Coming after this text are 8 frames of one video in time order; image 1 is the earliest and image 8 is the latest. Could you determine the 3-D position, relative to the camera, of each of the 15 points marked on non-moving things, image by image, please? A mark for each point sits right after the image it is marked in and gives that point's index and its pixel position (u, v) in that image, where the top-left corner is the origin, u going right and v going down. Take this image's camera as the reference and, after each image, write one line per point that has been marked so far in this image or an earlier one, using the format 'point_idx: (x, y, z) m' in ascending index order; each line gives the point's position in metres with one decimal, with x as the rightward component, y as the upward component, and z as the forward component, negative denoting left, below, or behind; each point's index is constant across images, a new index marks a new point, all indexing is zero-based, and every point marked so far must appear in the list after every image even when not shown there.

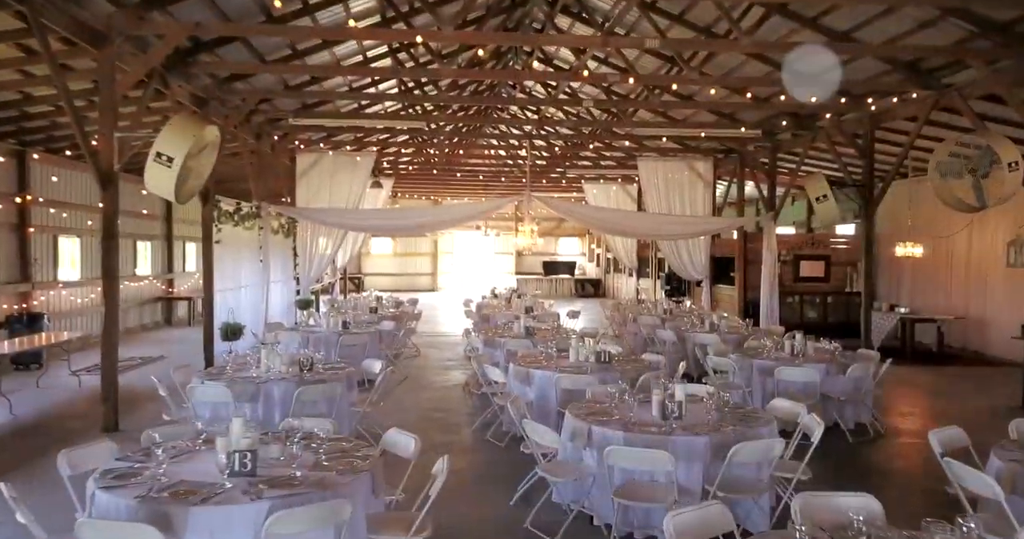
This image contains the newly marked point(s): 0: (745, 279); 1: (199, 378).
0: (+4.0, -0.2, +12.9) m
1: (-2.2, -0.8, +5.2) m
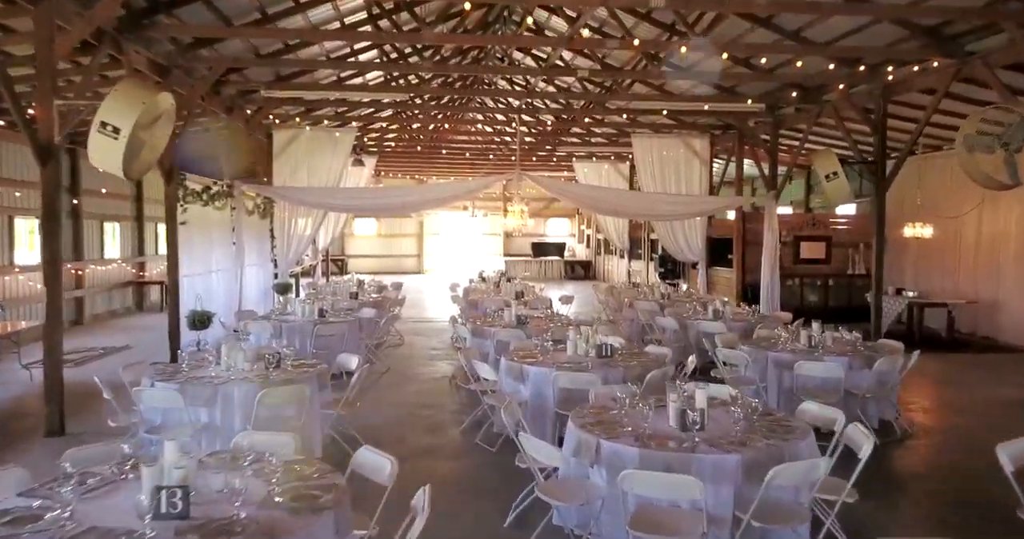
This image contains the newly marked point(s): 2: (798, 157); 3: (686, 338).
0: (+3.8, +0.1, +12.4) m
1: (-2.2, -0.7, +4.6) m
2: (+4.2, +1.6, +11.0) m
3: (+1.8, -0.7, +7.6) m
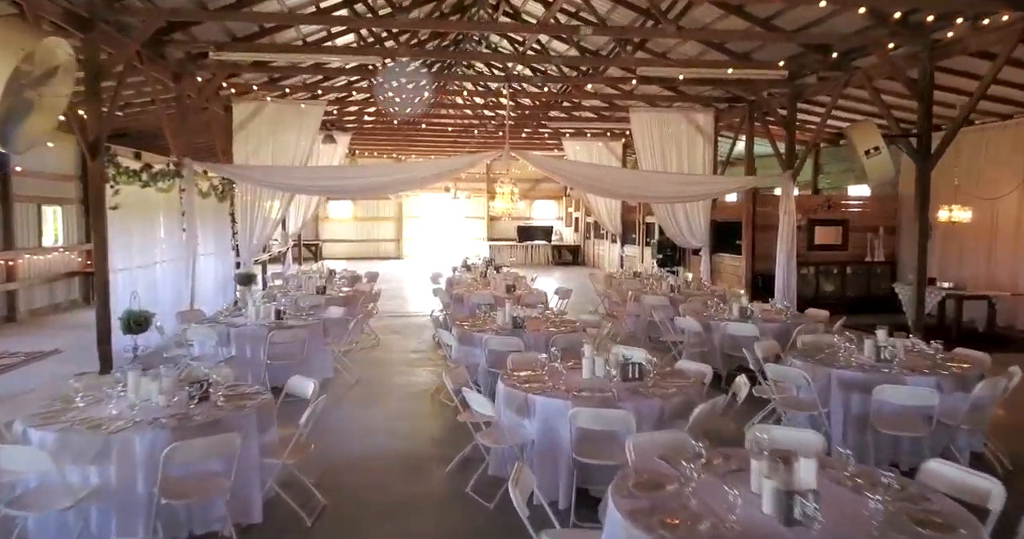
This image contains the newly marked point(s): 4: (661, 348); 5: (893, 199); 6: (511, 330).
0: (+3.6, +0.3, +11.3) m
1: (-2.2, -0.7, +3.4) m
2: (+4.1, +1.8, +9.9) m
3: (+1.7, -0.6, +6.5) m
4: (+1.6, -0.8, +7.8) m
5: (+5.9, +1.1, +11.7) m
6: (0.0, -0.5, +5.9) m
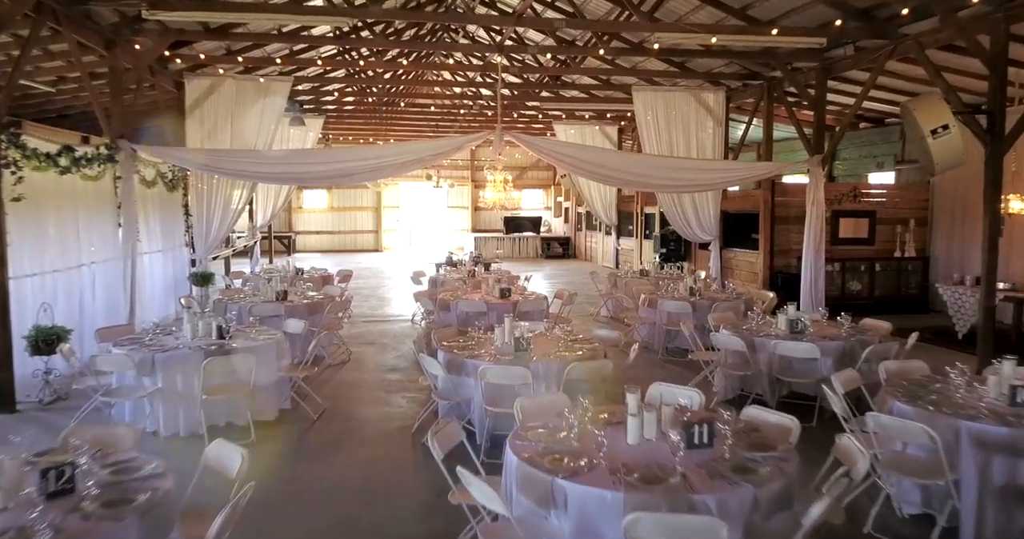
0: (+3.5, +0.3, +10.1) m
1: (-2.1, -0.8, +2.1) m
2: (+4.0, +1.8, +8.7) m
3: (+1.7, -0.7, +5.3) m
4: (+1.5, -0.8, +6.6) m
5: (+5.8, +1.2, +10.6) m
6: (0.0, -0.5, +4.6) m
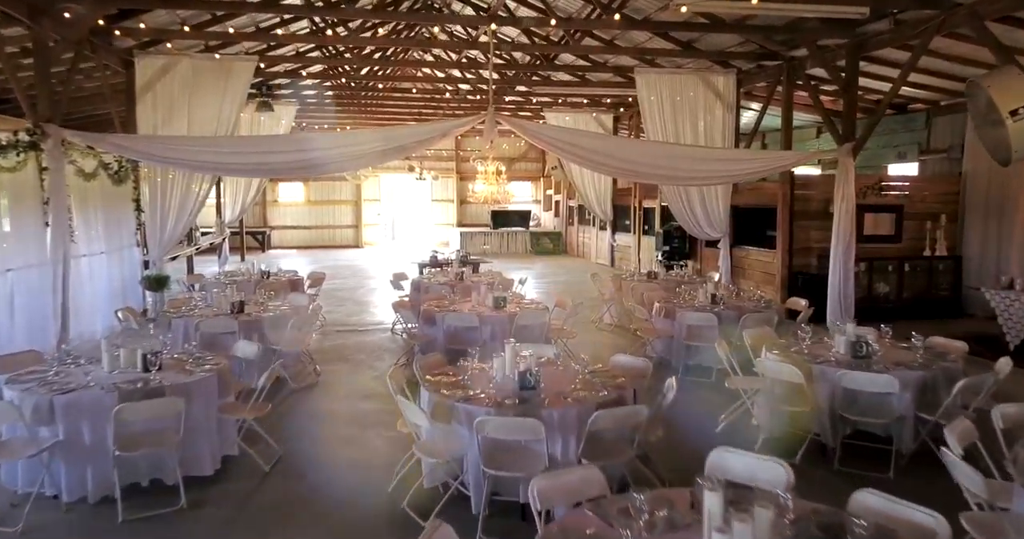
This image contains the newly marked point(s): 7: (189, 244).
0: (+3.4, +0.3, +9.2) m
1: (-2.1, -0.9, +1.0) m
2: (+3.9, +1.8, +7.7) m
3: (+1.7, -0.7, +4.3) m
4: (+1.5, -0.9, +5.6) m
5: (+5.7, +1.2, +9.6) m
6: (0.0, -0.6, +3.6) m
7: (-5.0, +0.4, +11.6) m
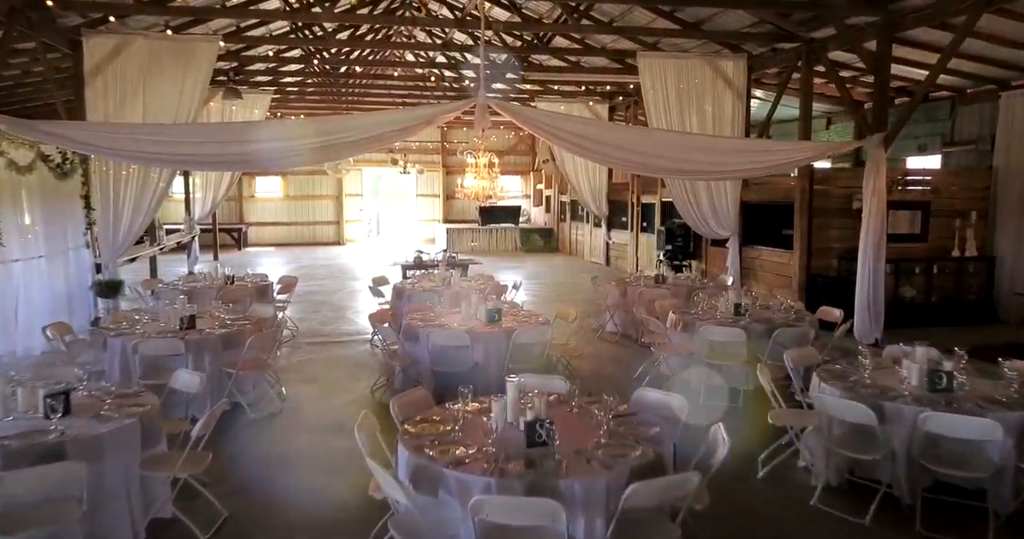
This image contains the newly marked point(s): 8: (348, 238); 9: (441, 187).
0: (+3.3, +0.3, +8.4) m
1: (-2.0, -1.0, +0.2) m
2: (+3.8, +1.8, +6.9) m
3: (+1.7, -0.8, +3.5) m
4: (+1.5, -1.0, +4.8) m
5: (+5.6, +1.2, +8.9) m
6: (0.0, -0.7, +2.7) m
7: (-5.1, +0.4, +10.7) m
8: (-4.4, +0.8, +19.9) m
9: (-1.9, +2.2, +19.8) m
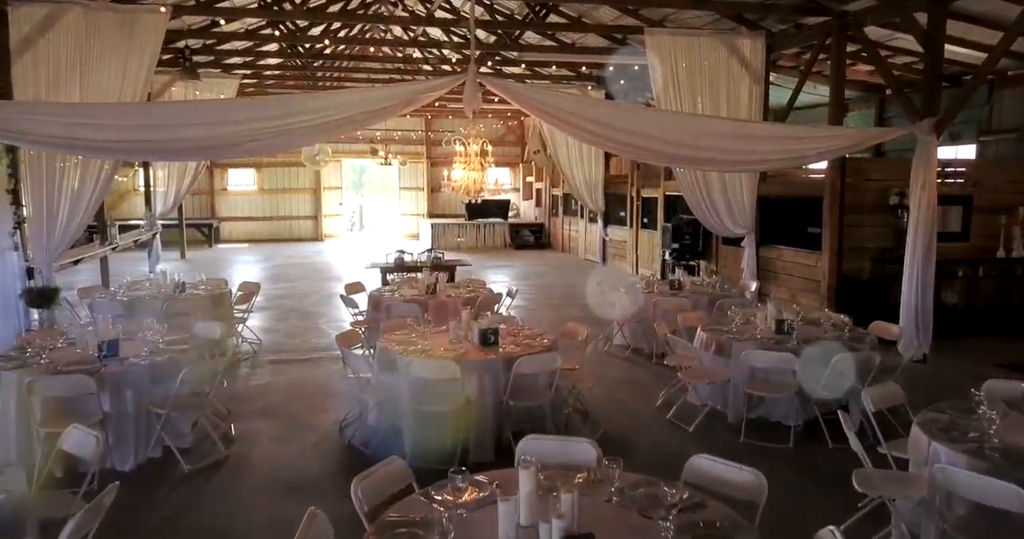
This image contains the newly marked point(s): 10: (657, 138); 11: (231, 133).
0: (+3.2, +0.3, +7.4) m
1: (-1.9, -1.1, -0.9) m
2: (+3.8, +1.7, +6.0) m
3: (+1.8, -0.9, +2.5) m
4: (+1.5, -1.0, +3.8) m
5: (+5.5, +1.1, +8.0) m
6: (+0.1, -0.8, +1.7) m
7: (-5.3, +0.3, +9.6) m
8: (-4.7, +0.9, +18.8) m
9: (-2.2, +2.3, +18.7) m
10: (+1.1, +0.9, +5.3) m
11: (-1.5, +0.8, +4.4) m
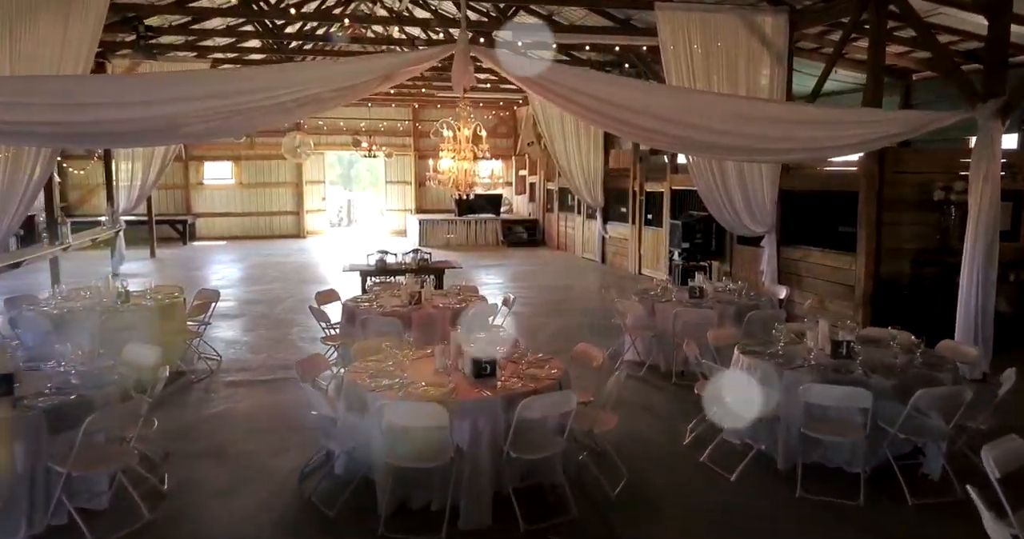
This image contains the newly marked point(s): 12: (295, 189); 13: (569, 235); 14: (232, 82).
0: (+3.2, +0.2, +6.6) m
1: (-1.8, -1.2, -1.8) m
2: (+3.8, +1.7, +5.1) m
3: (+1.8, -1.0, +1.7) m
4: (+1.5, -1.1, +3.0) m
5: (+5.5, +1.1, +7.1) m
6: (+0.1, -0.9, +0.9) m
7: (-5.3, +0.3, +8.6) m
8: (-4.8, +0.9, +17.8) m
9: (-2.4, +2.3, +17.8) m
10: (+1.1, +0.9, +4.4) m
11: (-1.5, +0.8, +3.5) m
12: (-5.1, +1.9, +17.5) m
13: (+1.1, +0.7, +14.5) m
14: (-1.1, +0.9, +3.6) m
